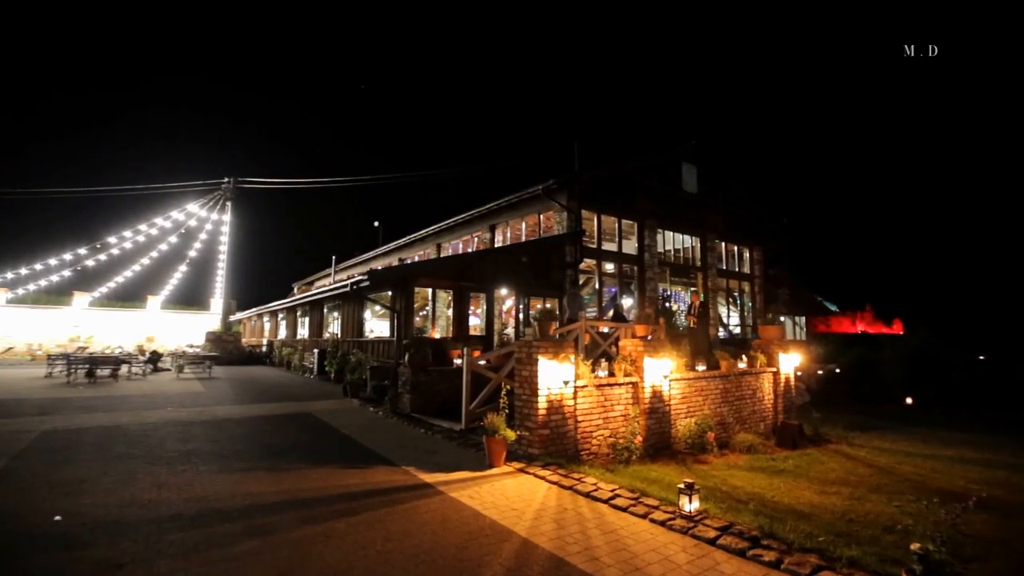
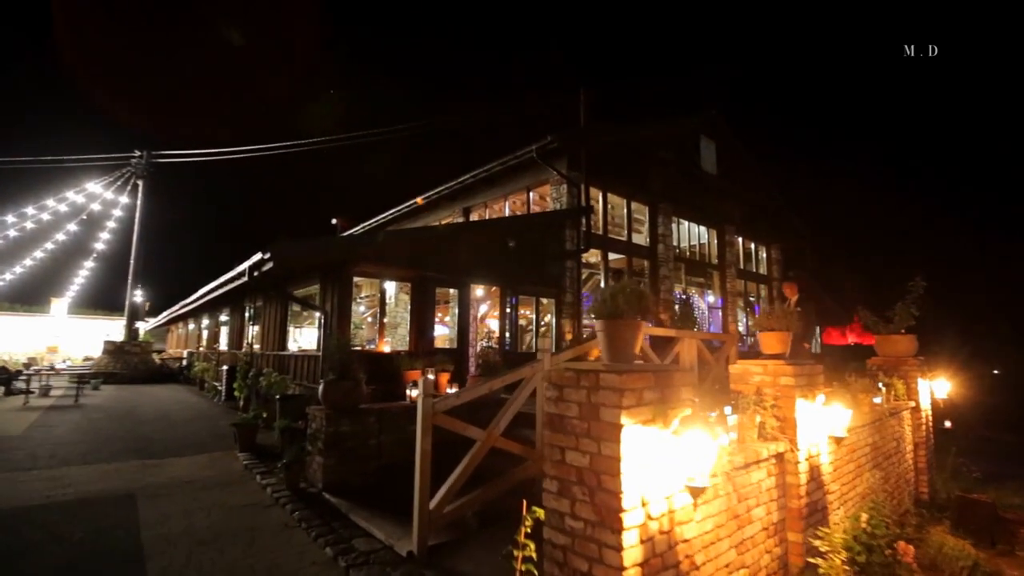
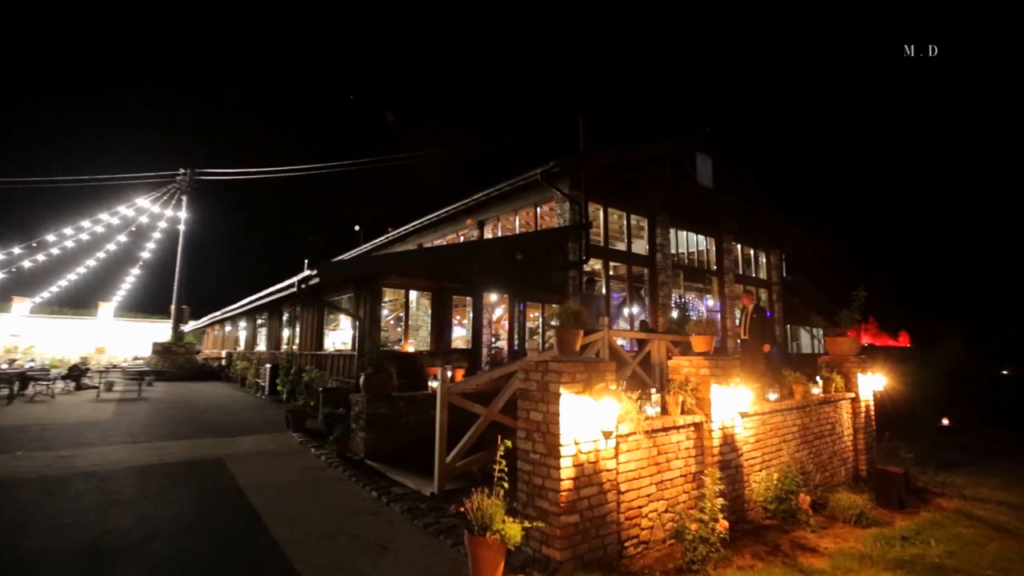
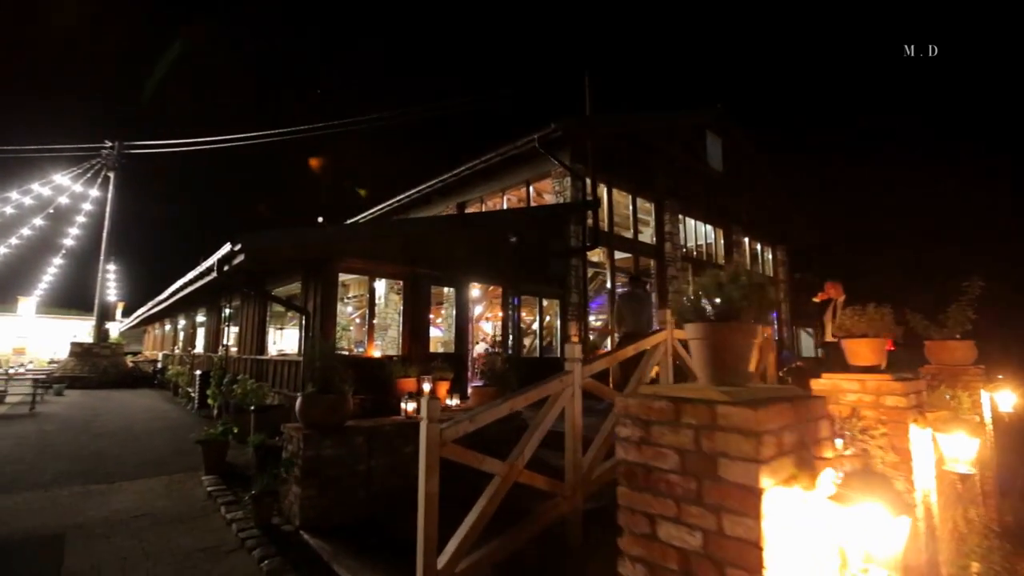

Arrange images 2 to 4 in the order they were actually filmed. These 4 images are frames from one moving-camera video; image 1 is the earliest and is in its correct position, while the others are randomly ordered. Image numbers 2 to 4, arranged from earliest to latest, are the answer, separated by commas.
3, 2, 4
